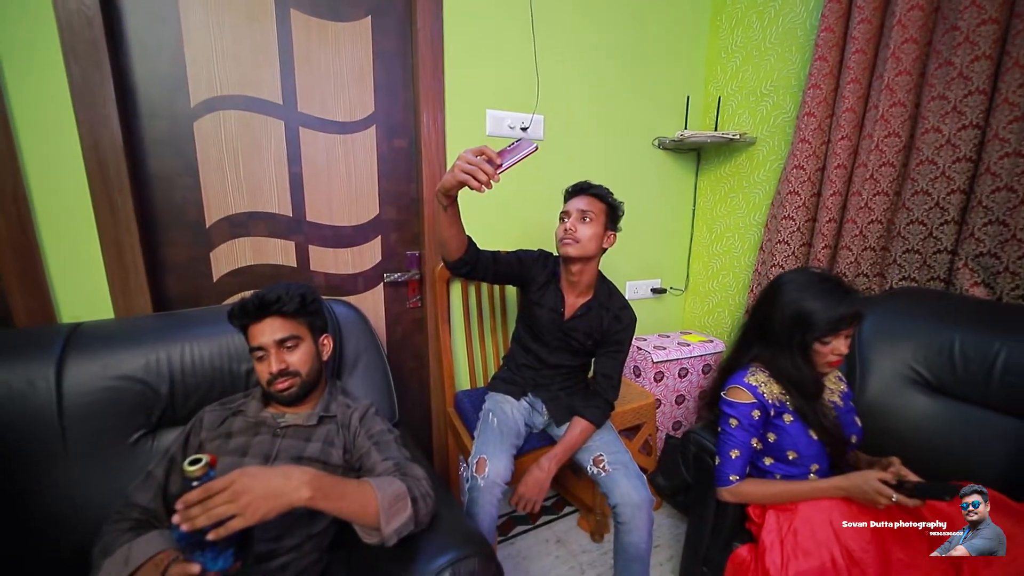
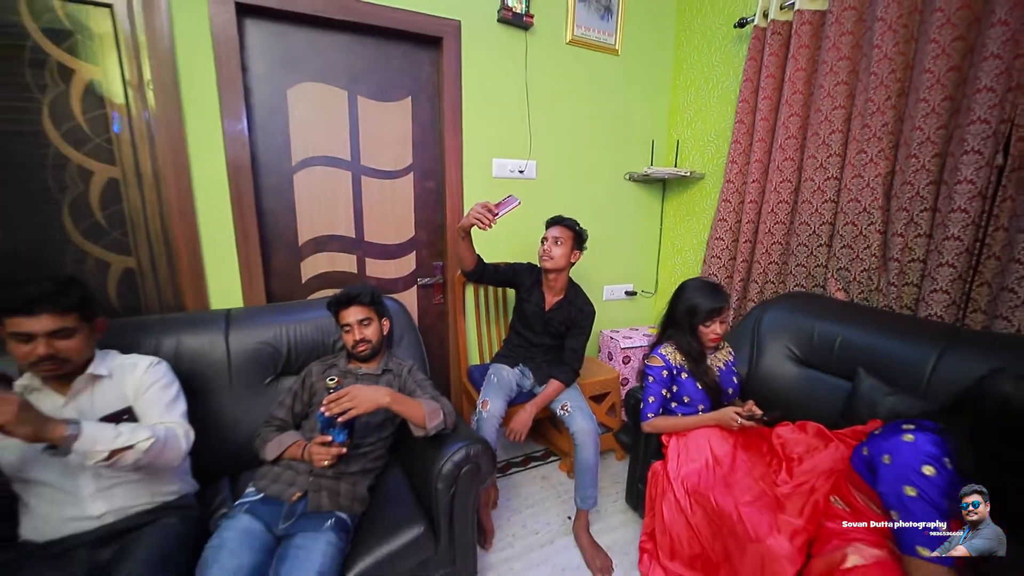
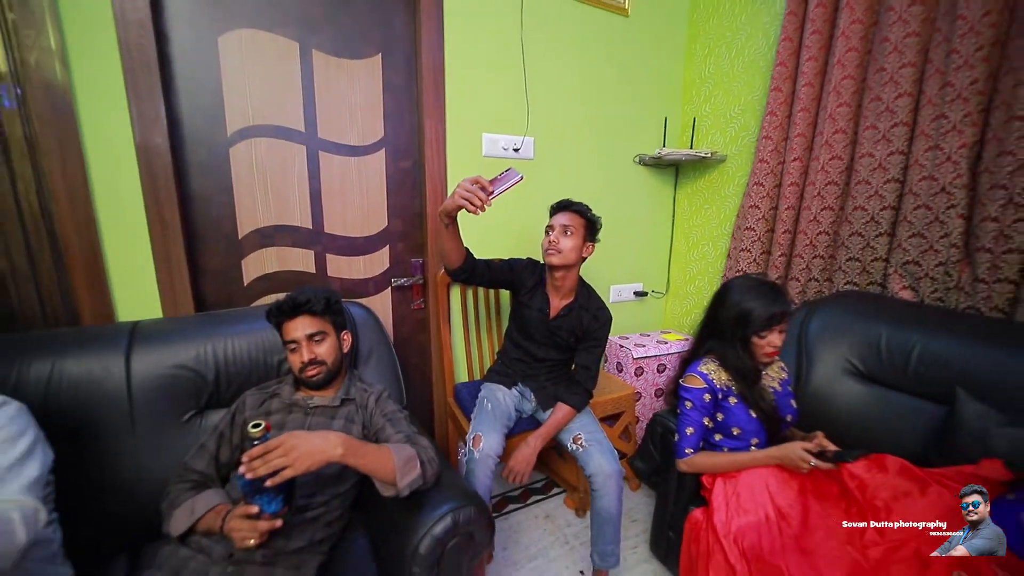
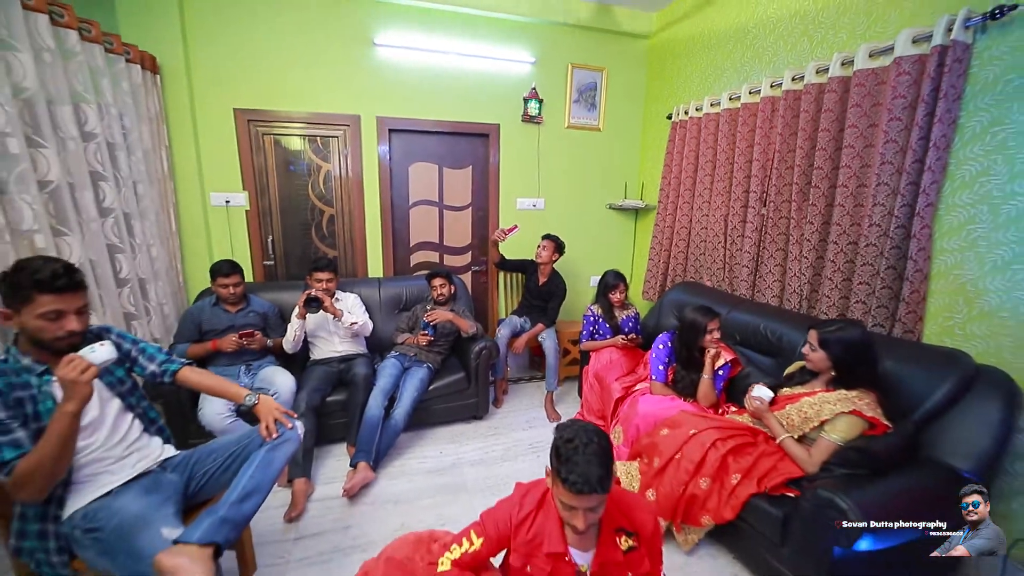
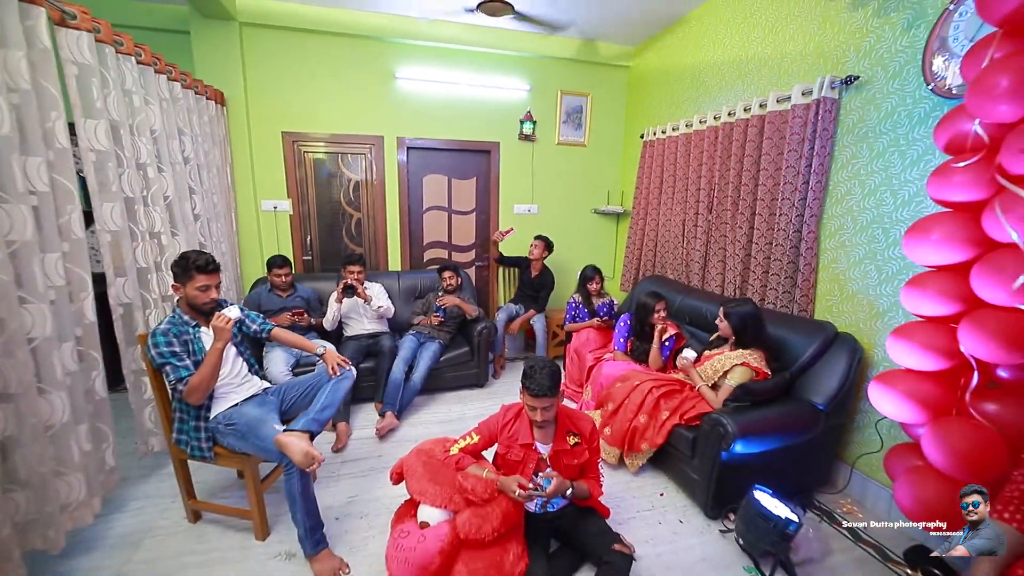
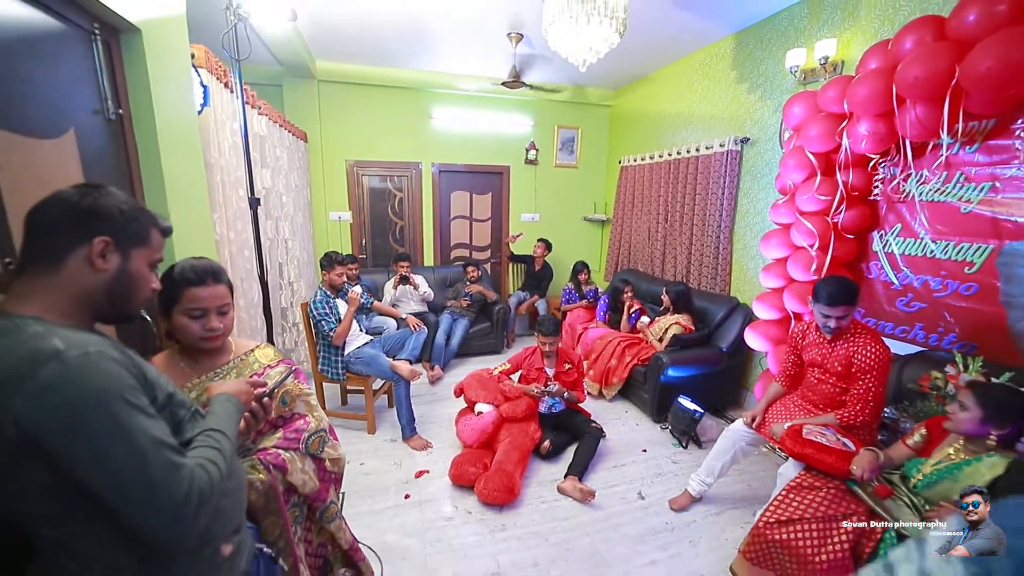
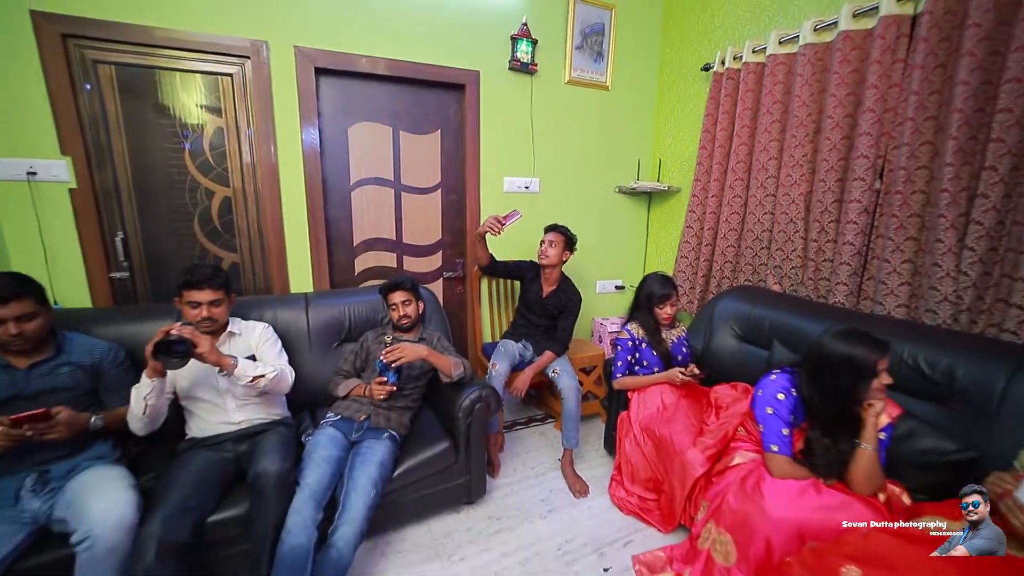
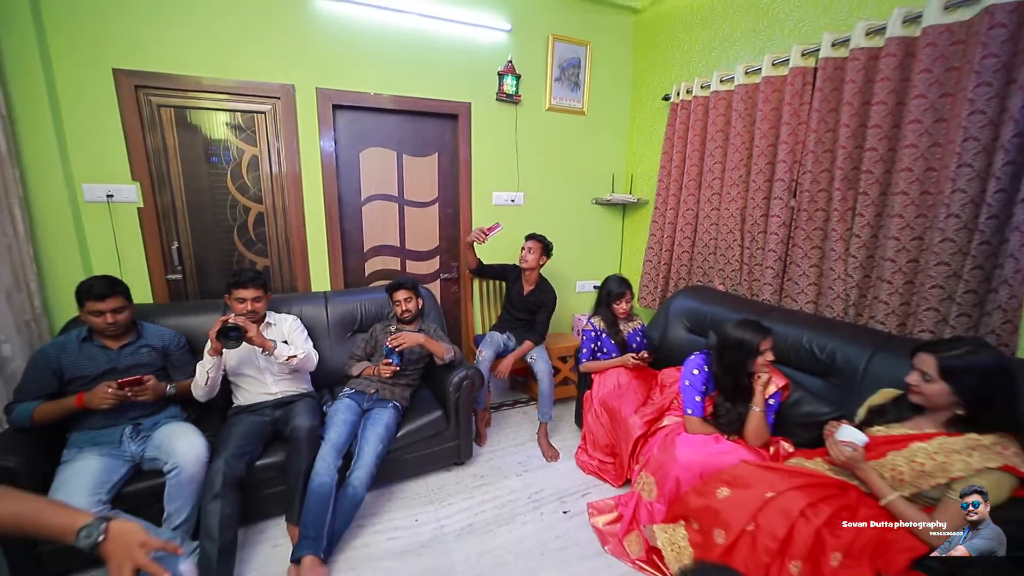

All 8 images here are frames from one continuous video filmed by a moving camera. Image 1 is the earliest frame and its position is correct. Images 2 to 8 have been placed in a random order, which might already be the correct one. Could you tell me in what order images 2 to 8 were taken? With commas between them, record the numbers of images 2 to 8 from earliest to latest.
3, 2, 7, 8, 4, 5, 6
